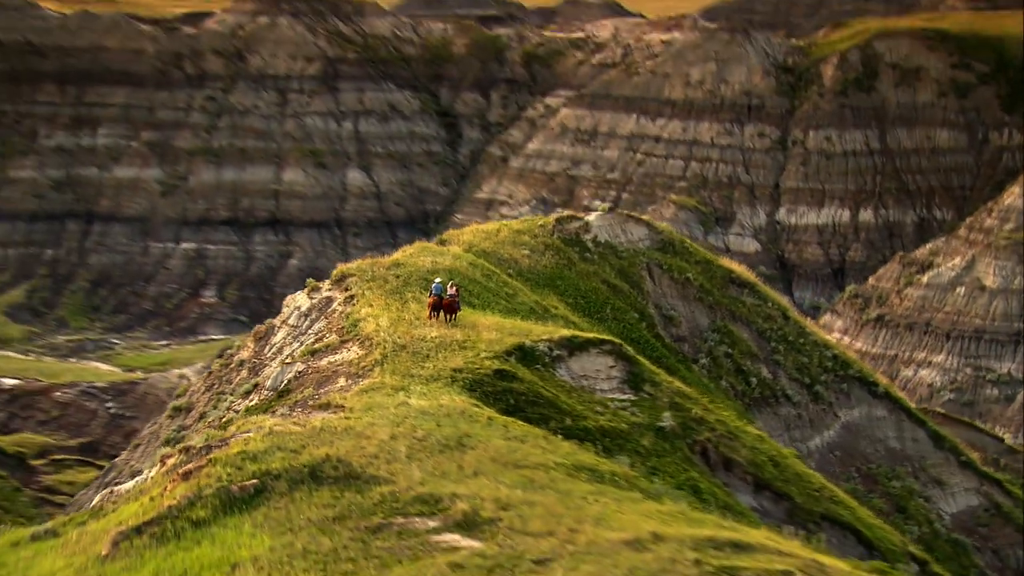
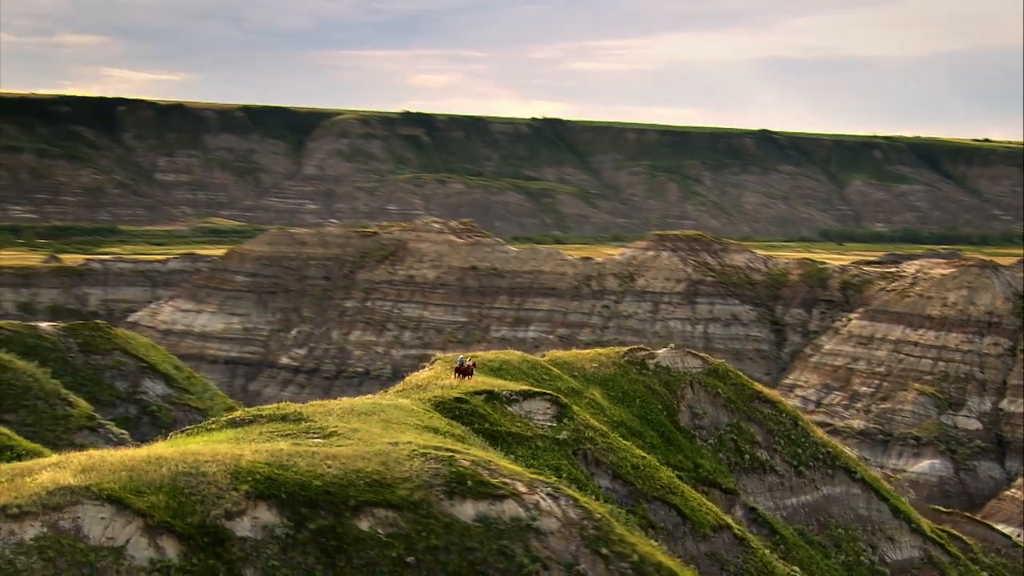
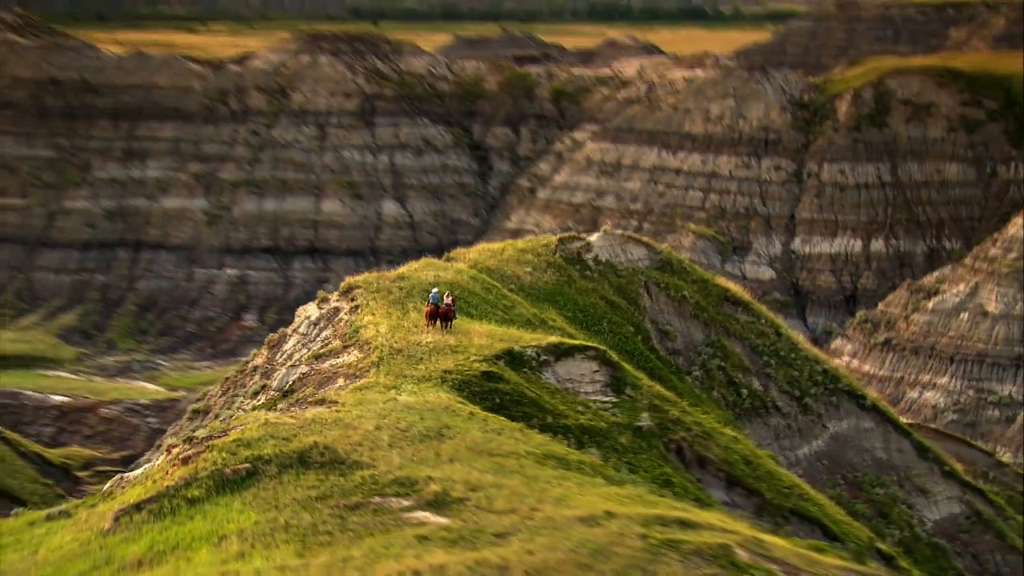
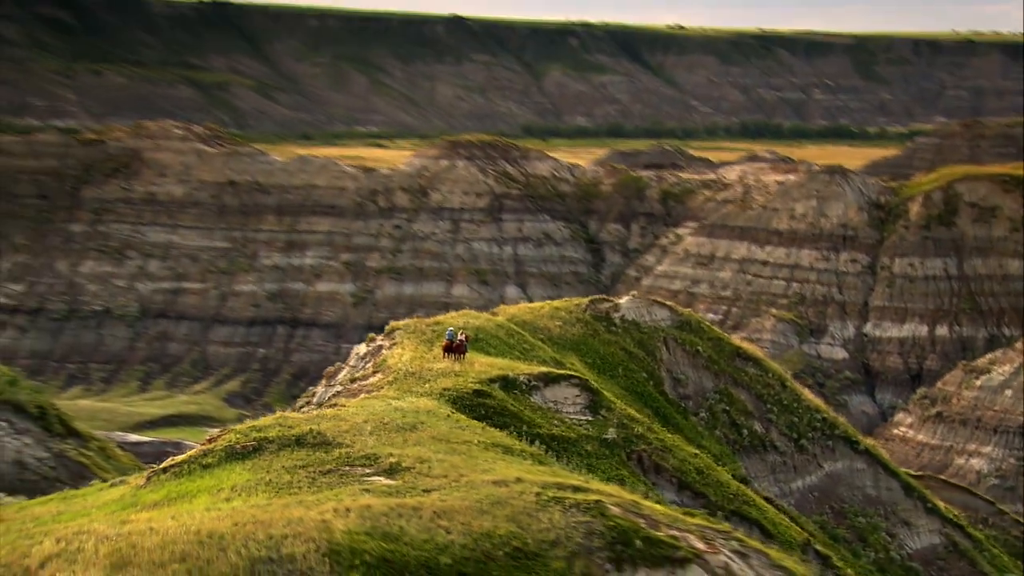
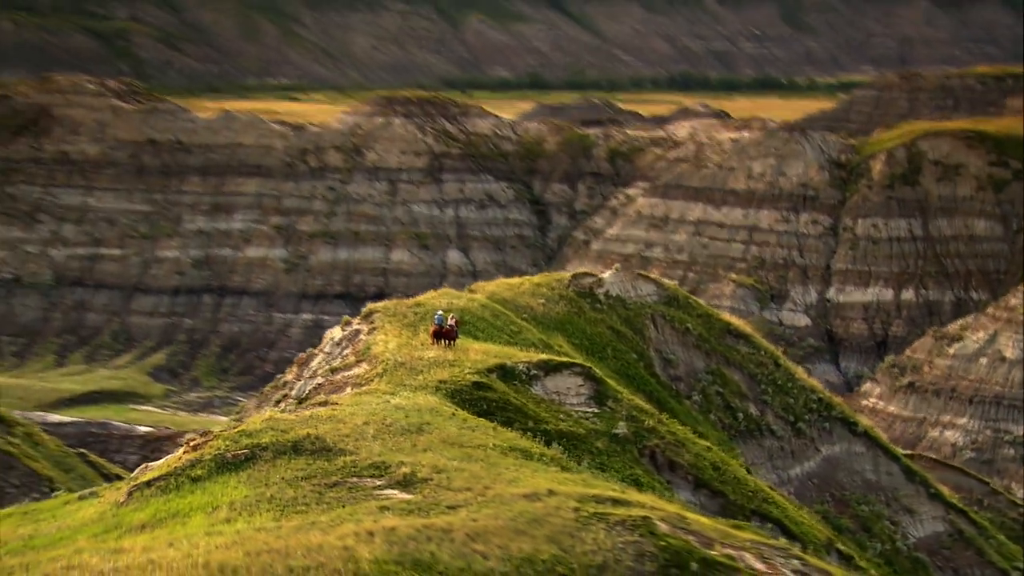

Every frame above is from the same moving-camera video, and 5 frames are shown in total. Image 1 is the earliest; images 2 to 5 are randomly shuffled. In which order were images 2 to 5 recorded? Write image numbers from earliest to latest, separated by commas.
3, 5, 4, 2
